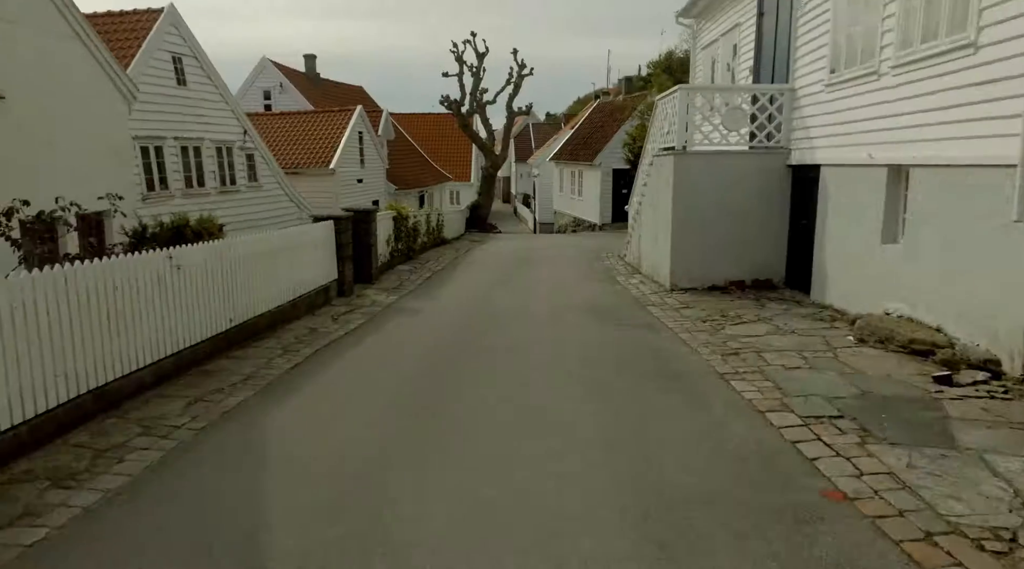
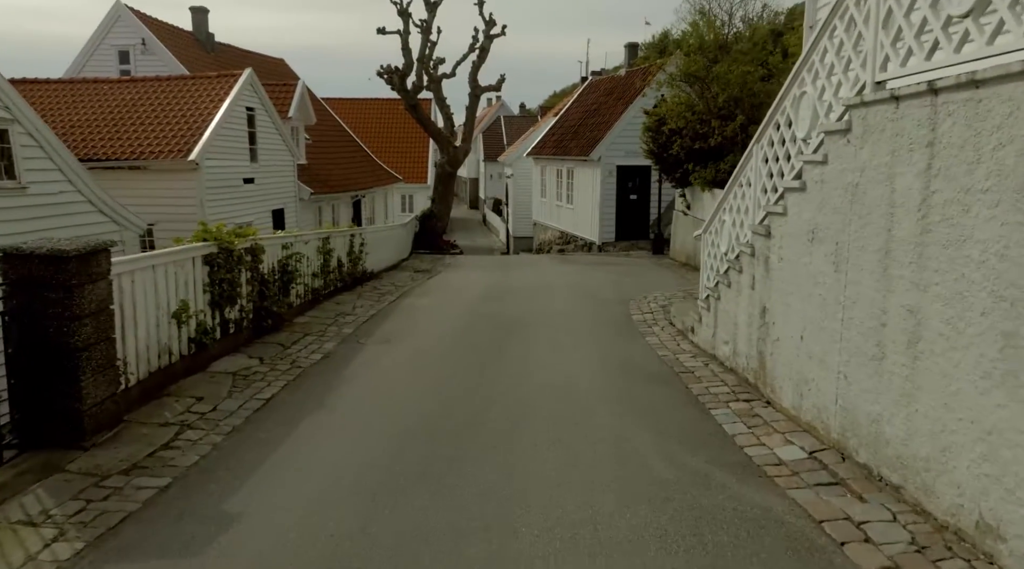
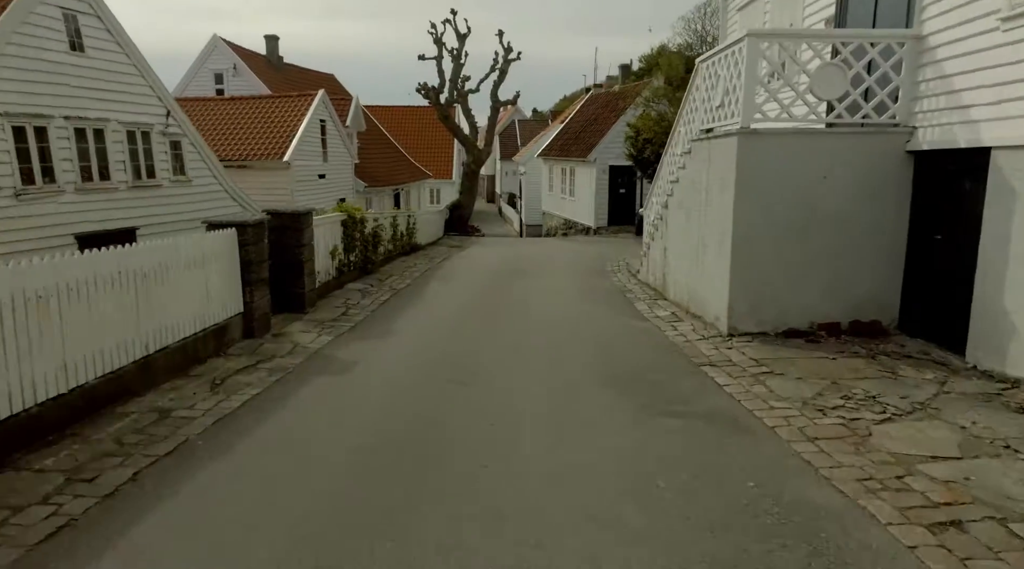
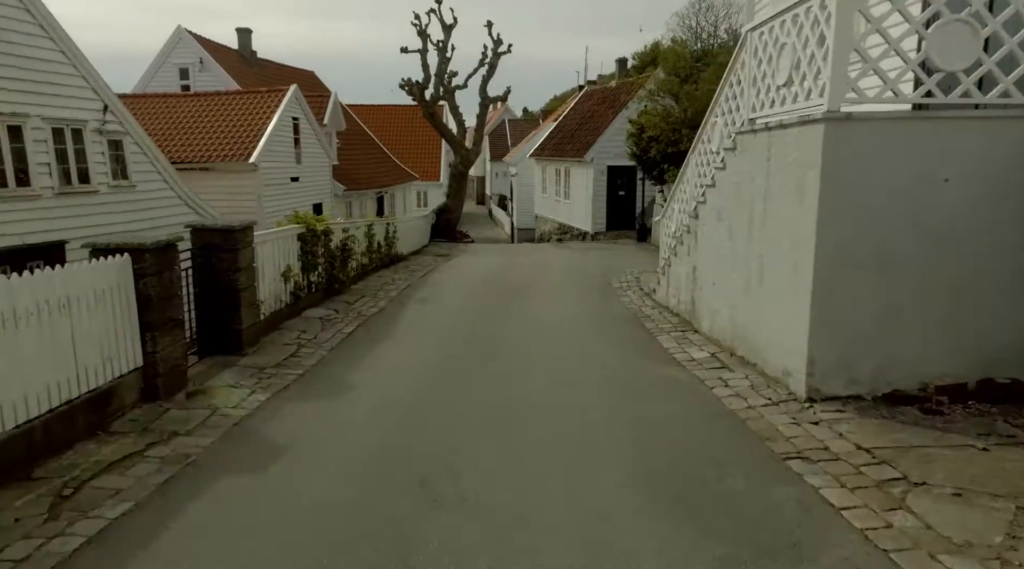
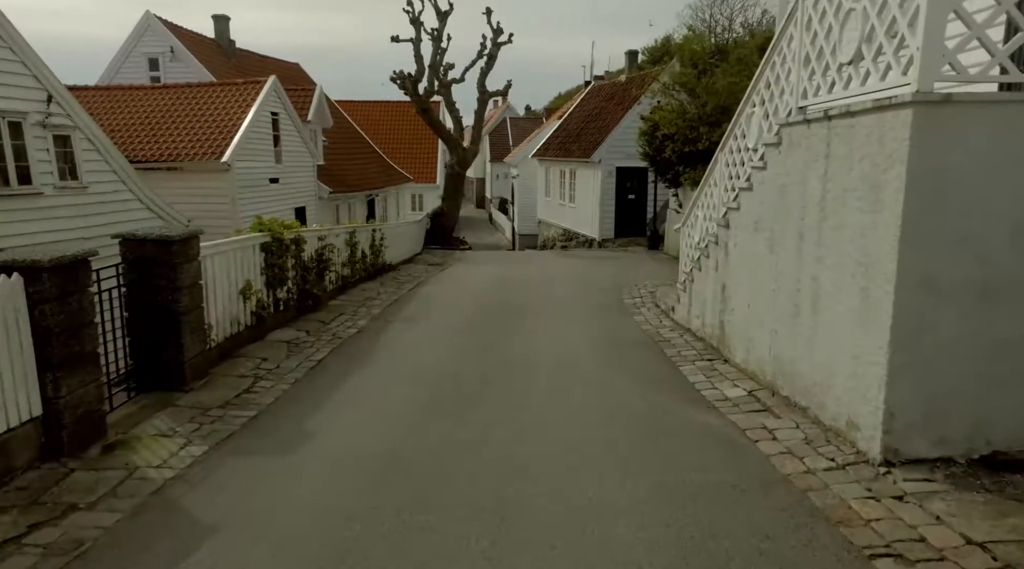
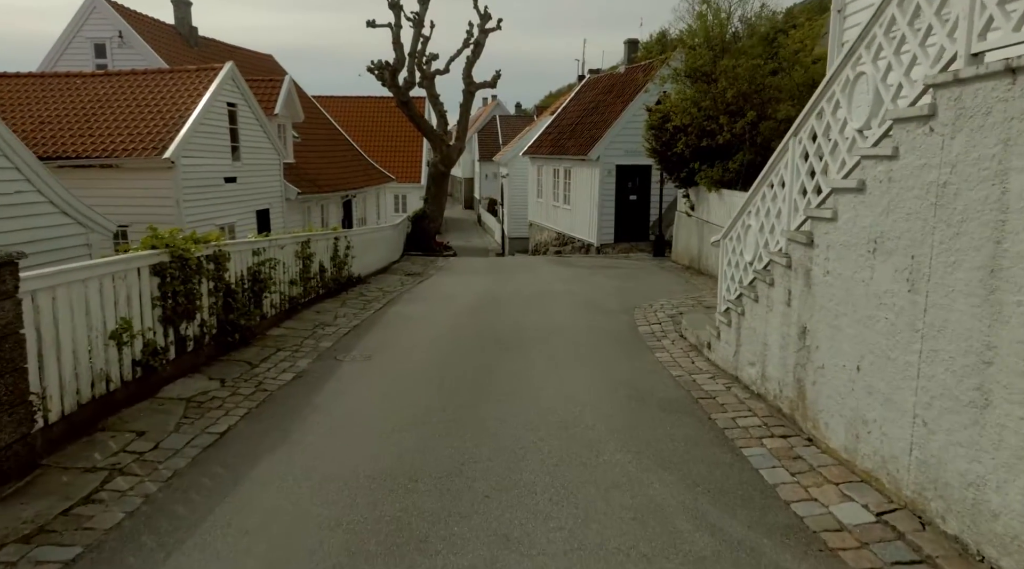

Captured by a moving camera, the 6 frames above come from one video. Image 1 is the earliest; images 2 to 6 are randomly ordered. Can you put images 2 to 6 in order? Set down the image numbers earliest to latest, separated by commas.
3, 4, 5, 2, 6
